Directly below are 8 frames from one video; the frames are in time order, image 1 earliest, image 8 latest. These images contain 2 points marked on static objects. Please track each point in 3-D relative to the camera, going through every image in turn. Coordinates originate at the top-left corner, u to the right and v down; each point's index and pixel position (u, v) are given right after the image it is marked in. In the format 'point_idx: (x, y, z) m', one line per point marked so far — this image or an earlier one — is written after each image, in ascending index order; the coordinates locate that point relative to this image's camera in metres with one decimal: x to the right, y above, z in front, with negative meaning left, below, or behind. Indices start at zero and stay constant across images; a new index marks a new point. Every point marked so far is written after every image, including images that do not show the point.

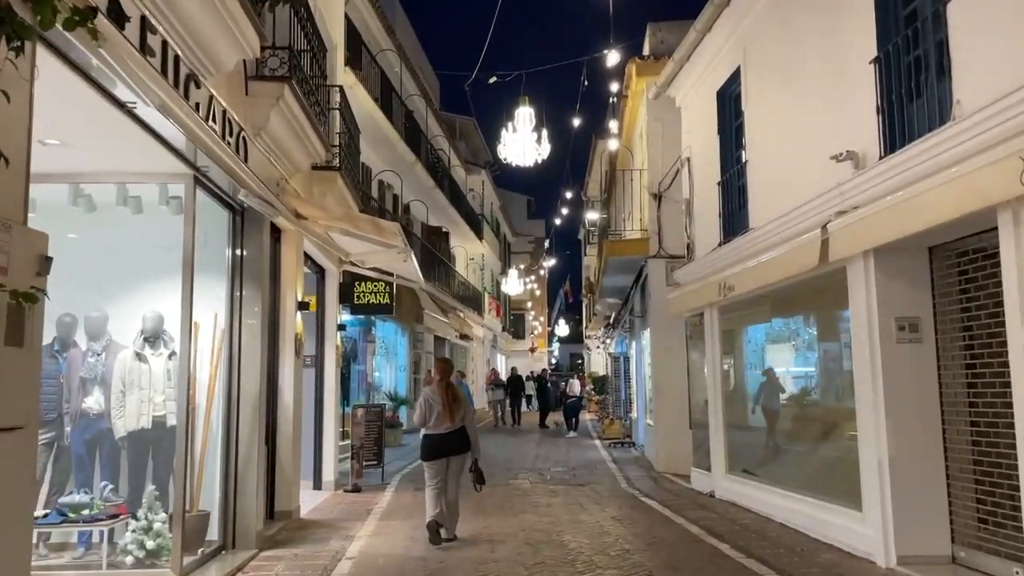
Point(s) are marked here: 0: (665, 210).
0: (+2.6, +1.3, +13.9) m
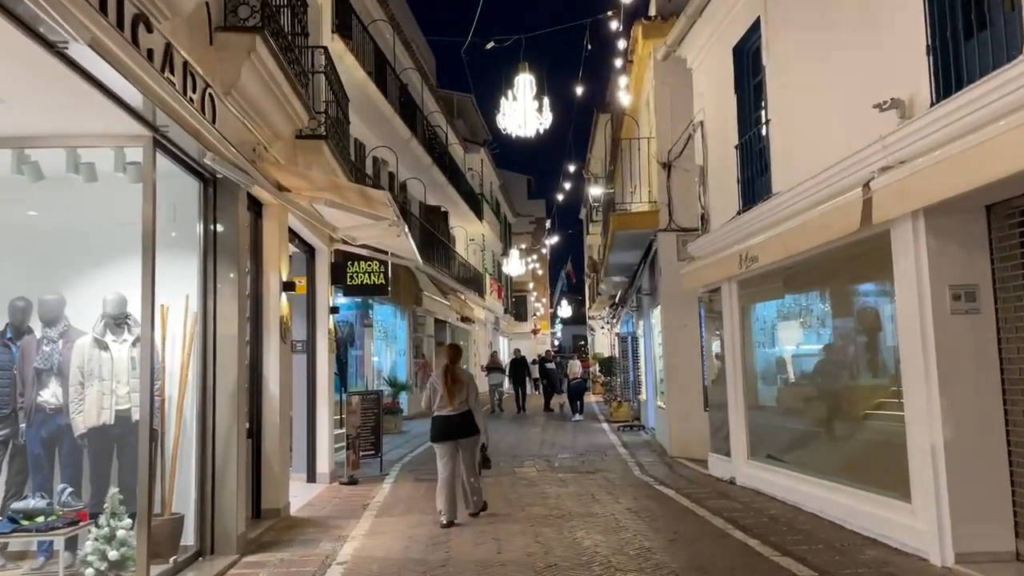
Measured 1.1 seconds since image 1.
0: (+2.6, +1.7, +13.1) m
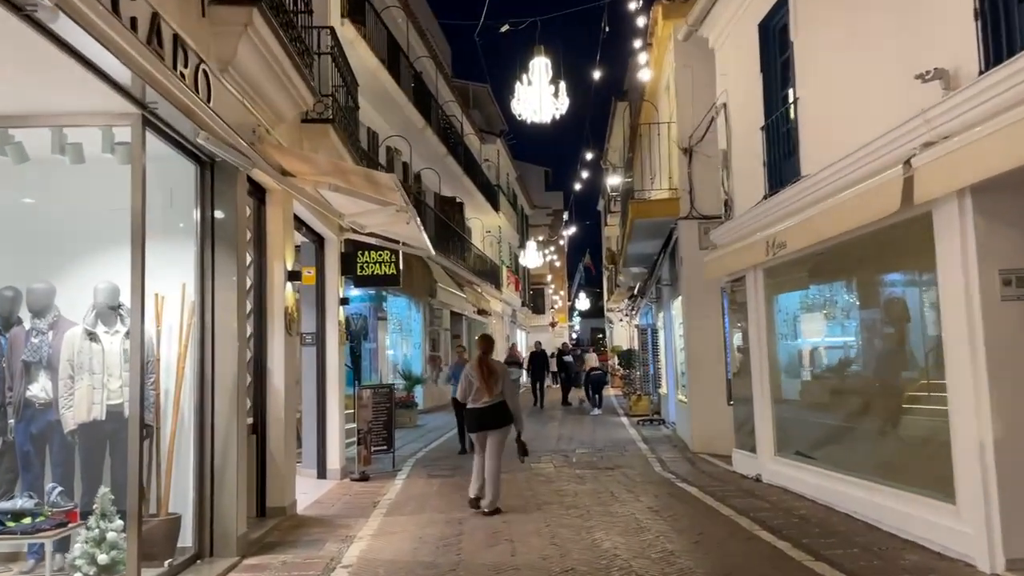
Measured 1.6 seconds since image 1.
0: (+2.8, +1.9, +12.6) m
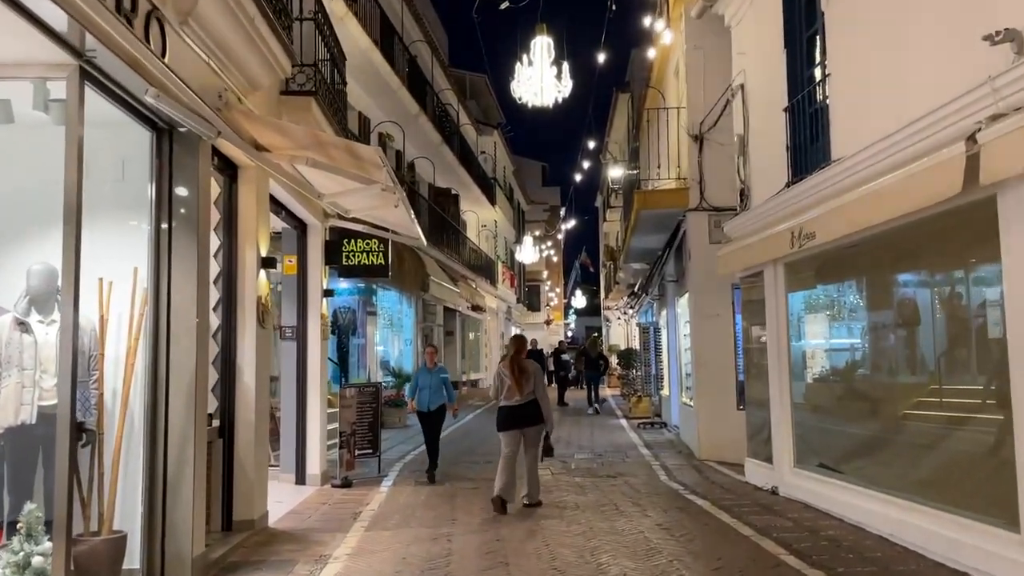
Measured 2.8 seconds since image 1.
0: (+2.8, +1.9, +11.8) m
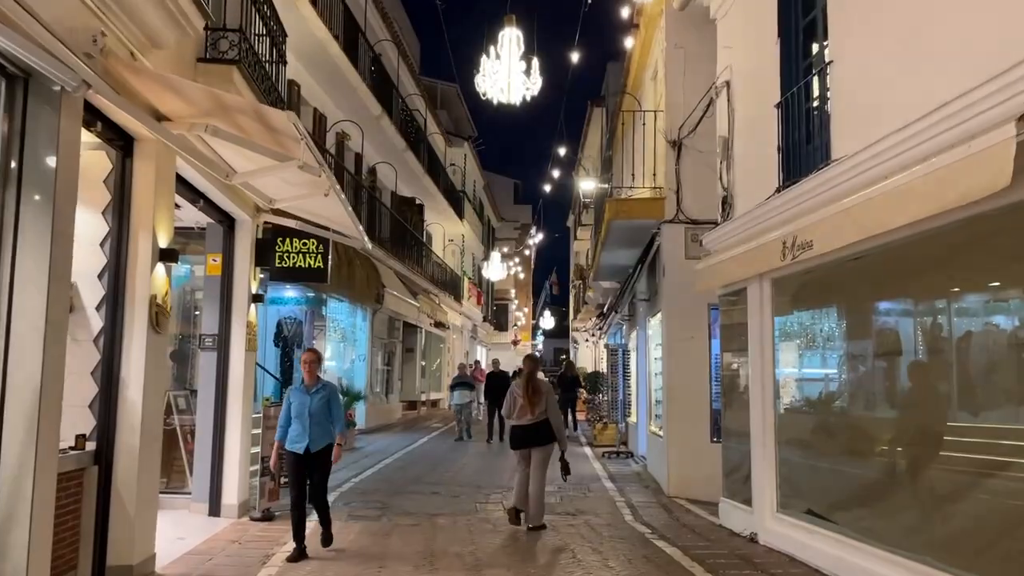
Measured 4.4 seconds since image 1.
0: (+2.3, +1.7, +10.9) m
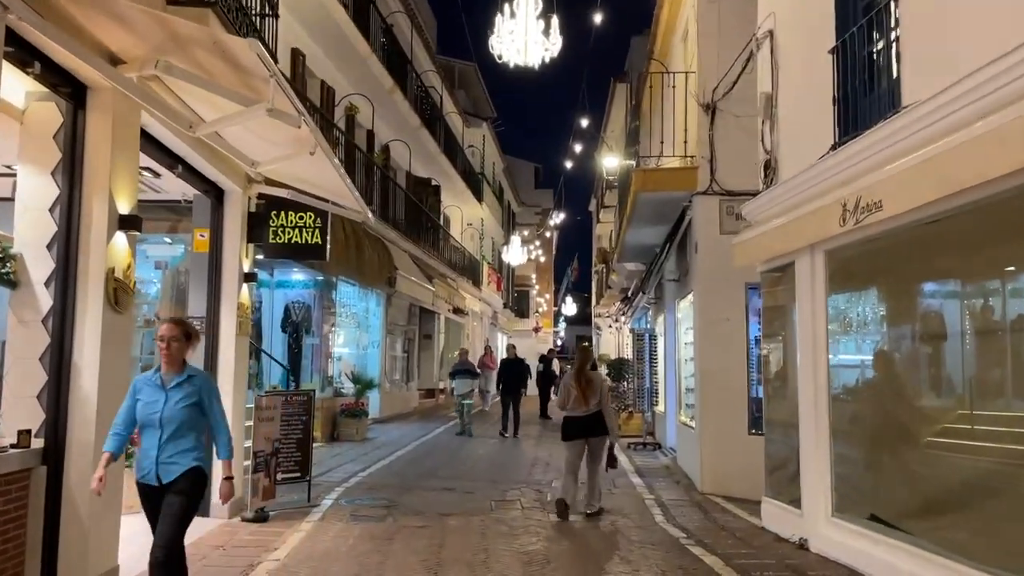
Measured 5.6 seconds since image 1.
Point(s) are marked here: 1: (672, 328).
0: (+2.5, +1.9, +9.9) m
1: (+2.5, -0.6, +12.8) m
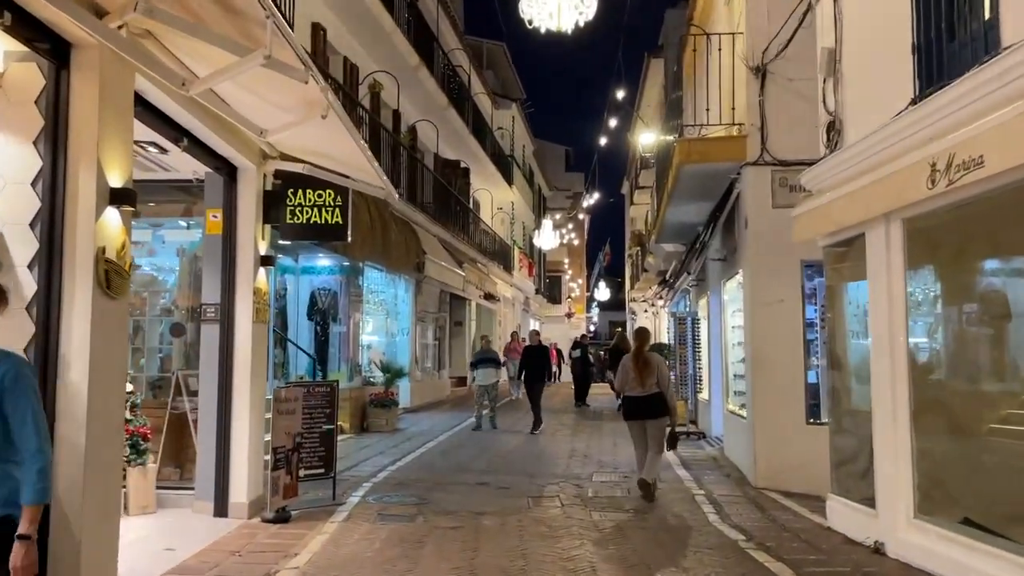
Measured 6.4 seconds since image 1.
0: (+2.9, +2.2, +9.1) m
1: (+3.0, -0.3, +12.0) m
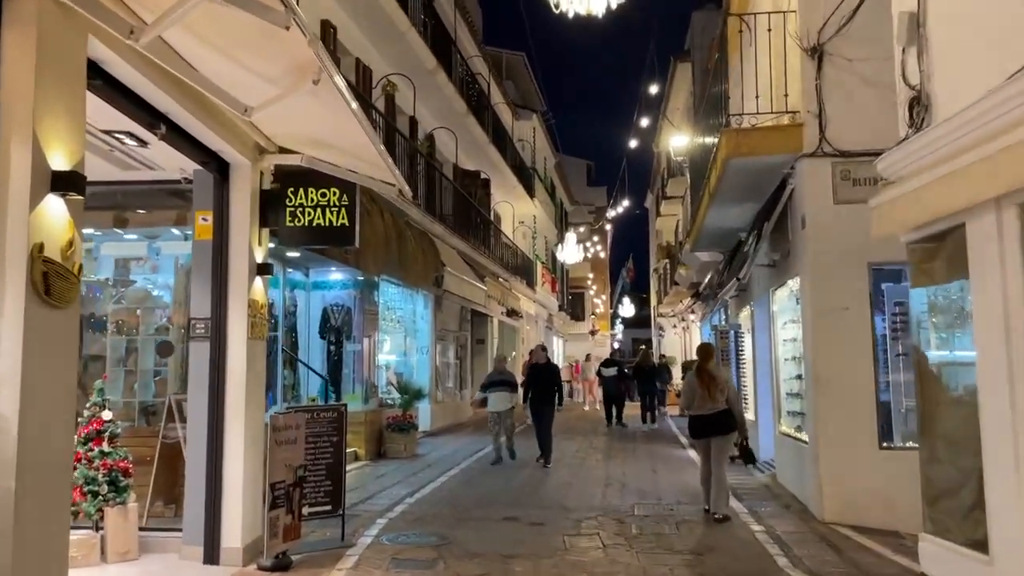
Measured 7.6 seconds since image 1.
0: (+3.1, +2.1, +8.1) m
1: (+3.3, -0.5, +11.0) m
